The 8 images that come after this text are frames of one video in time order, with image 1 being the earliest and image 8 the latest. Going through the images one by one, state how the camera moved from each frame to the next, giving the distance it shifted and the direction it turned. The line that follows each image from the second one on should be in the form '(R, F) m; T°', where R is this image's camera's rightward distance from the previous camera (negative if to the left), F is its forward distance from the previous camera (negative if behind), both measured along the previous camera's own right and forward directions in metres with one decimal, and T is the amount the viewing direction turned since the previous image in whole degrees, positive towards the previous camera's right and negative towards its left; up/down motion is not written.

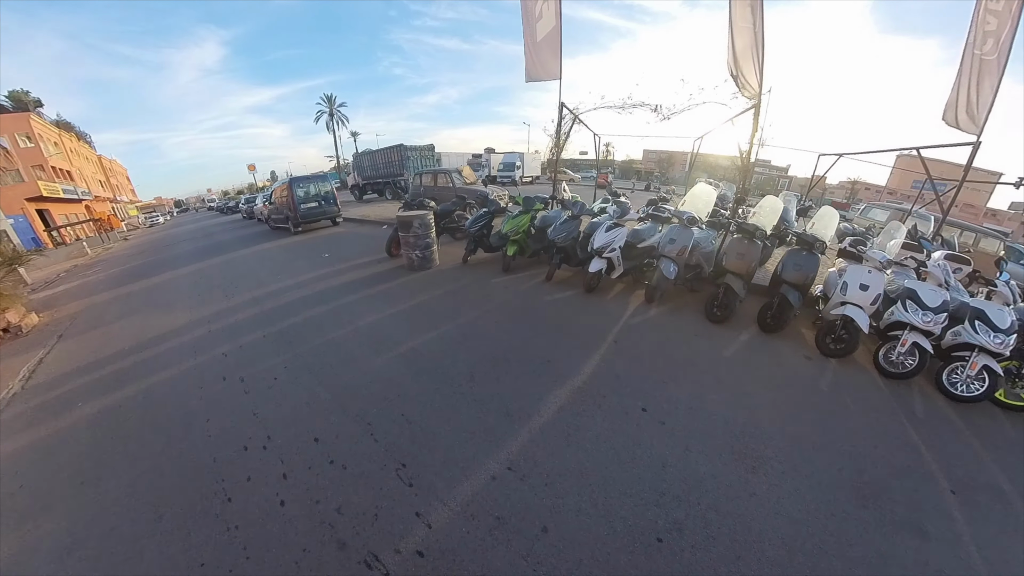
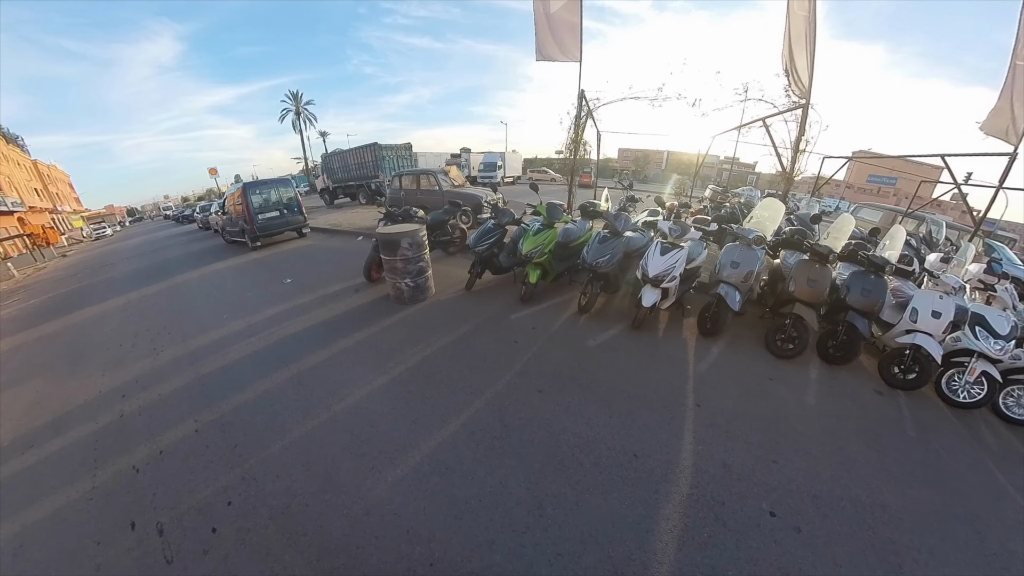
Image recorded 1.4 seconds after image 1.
(-0.6, +1.0) m; +3°
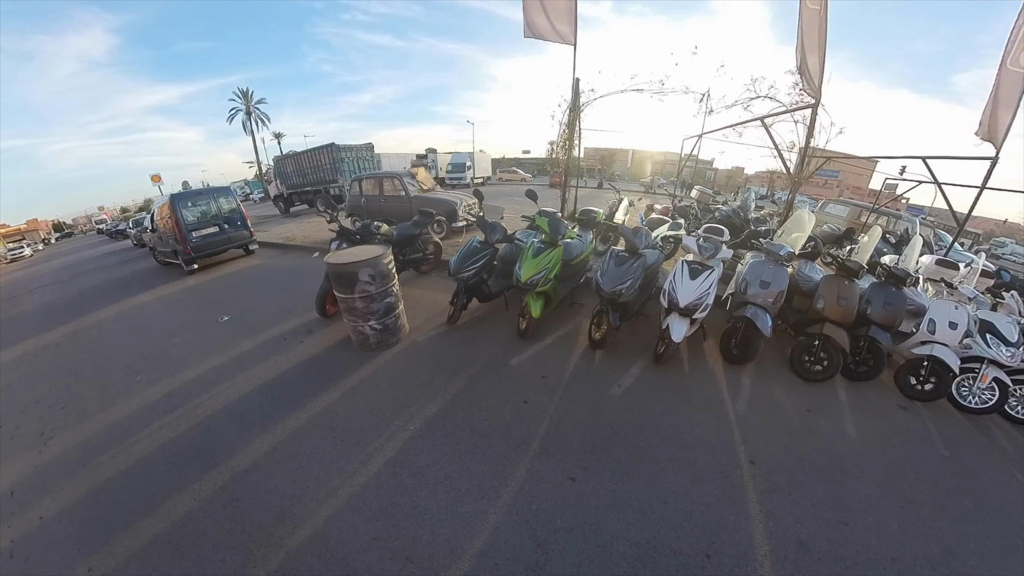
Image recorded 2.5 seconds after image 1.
(-0.3, +0.7) m; +4°
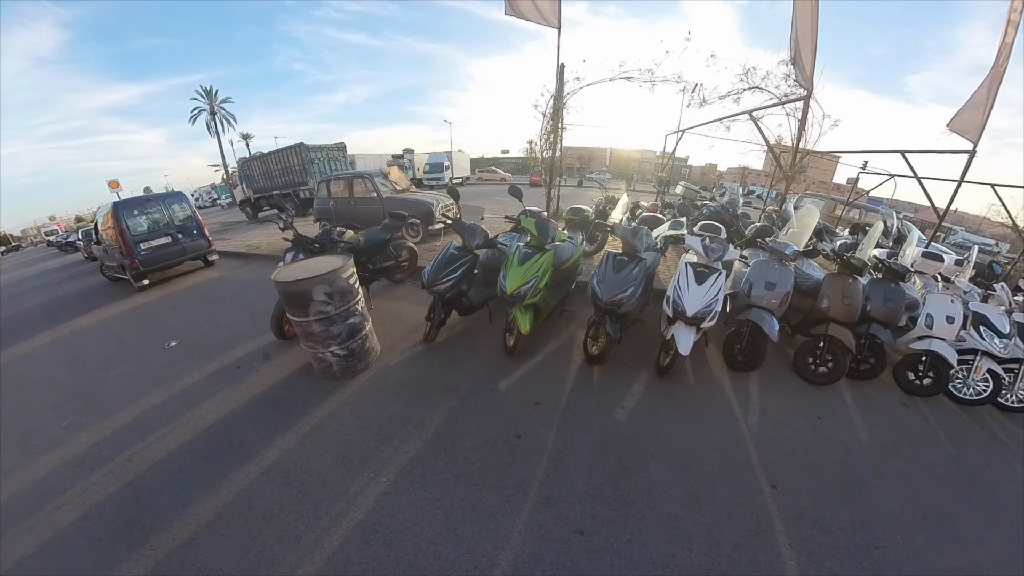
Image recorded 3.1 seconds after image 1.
(0.0, +0.4) m; +3°
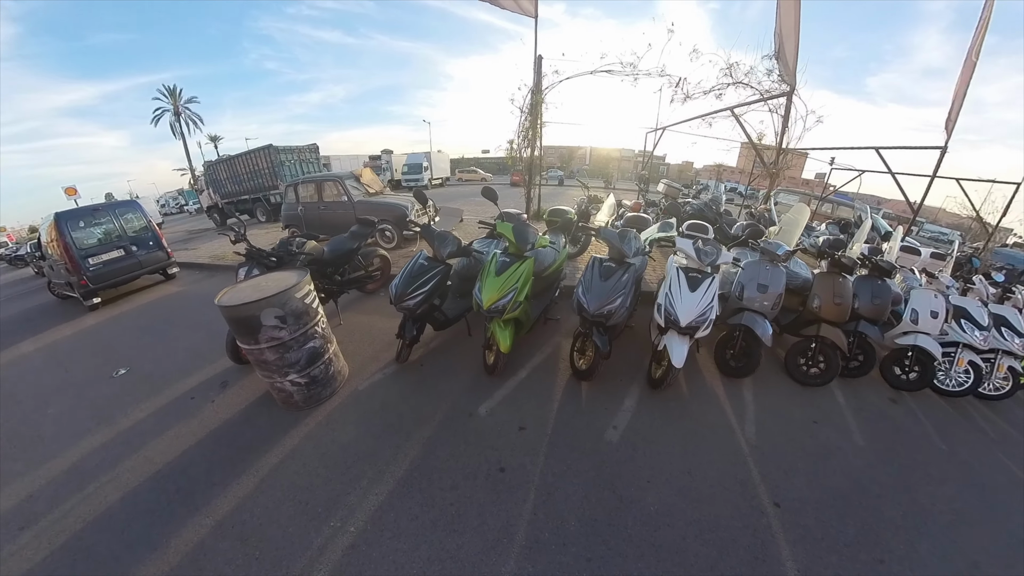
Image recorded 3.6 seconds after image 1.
(0.0, +0.2) m; +3°
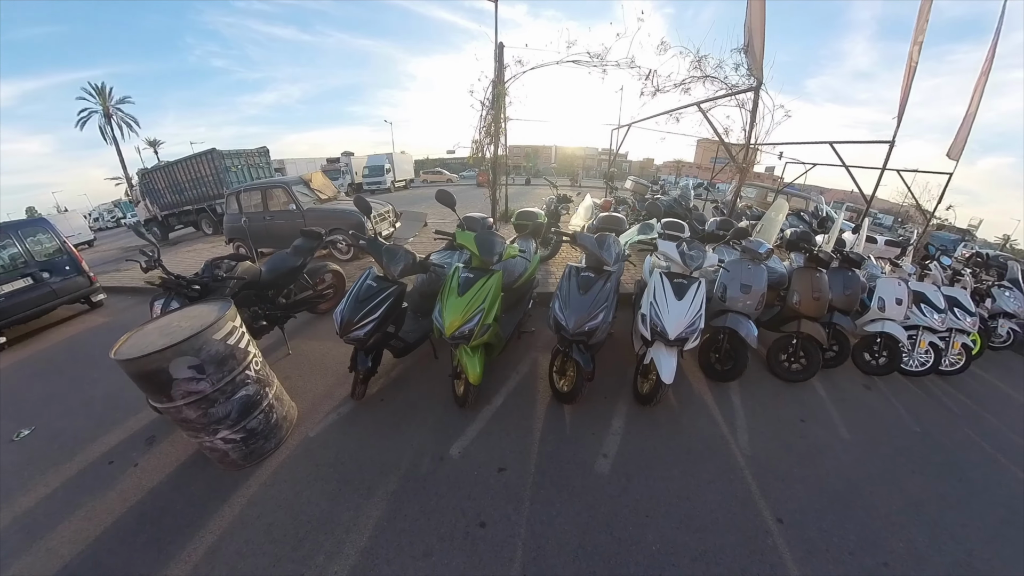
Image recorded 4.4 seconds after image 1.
(0.0, +0.3) m; +4°
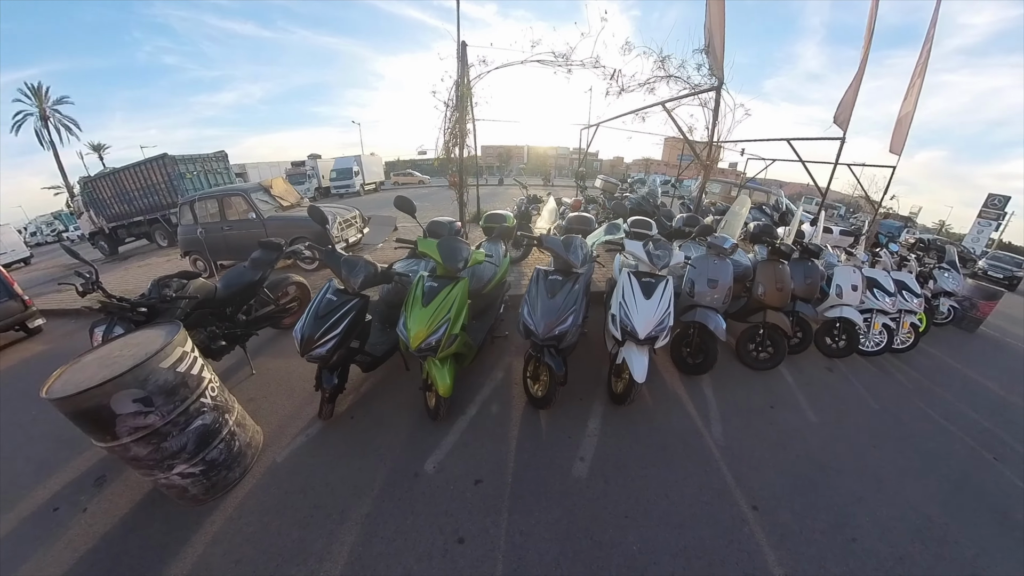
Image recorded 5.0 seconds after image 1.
(+0.1, 0.0) m; +4°
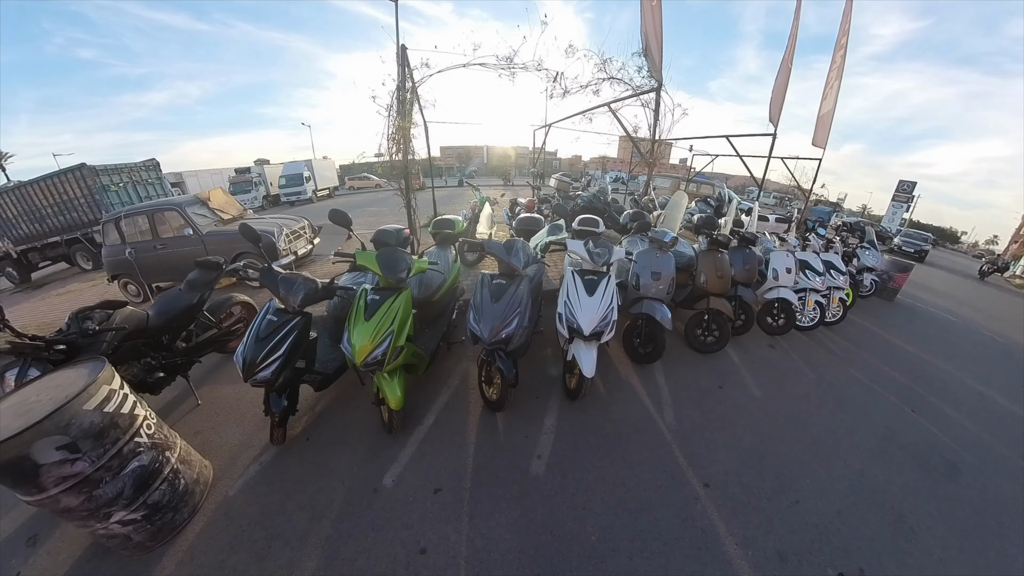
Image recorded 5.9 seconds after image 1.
(+0.1, 0.0) m; +5°
